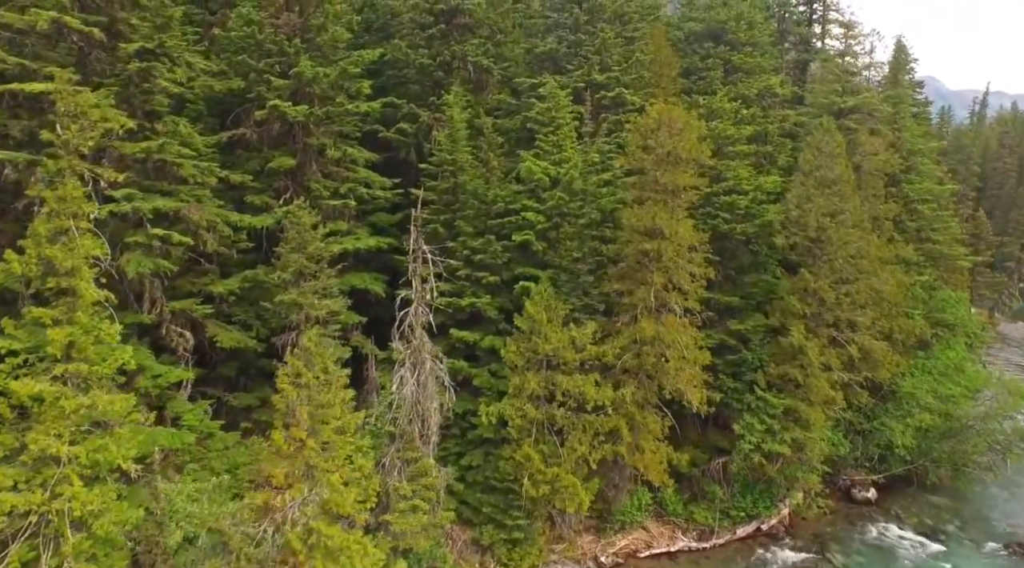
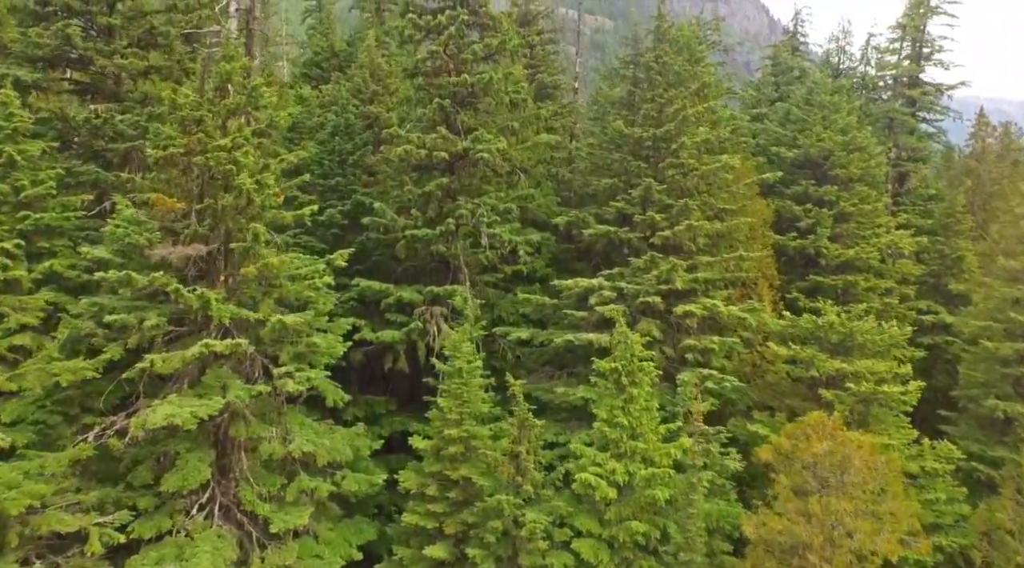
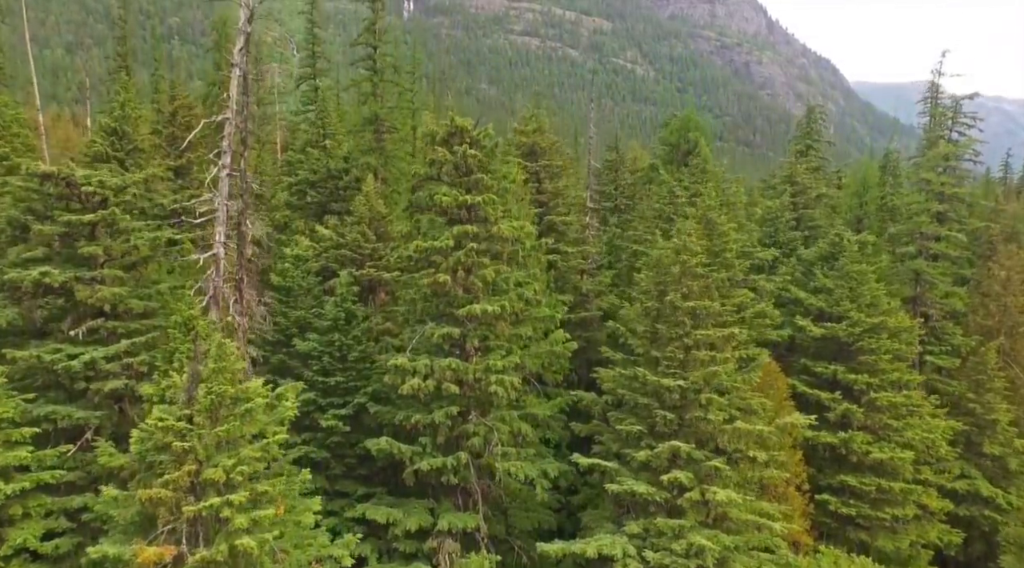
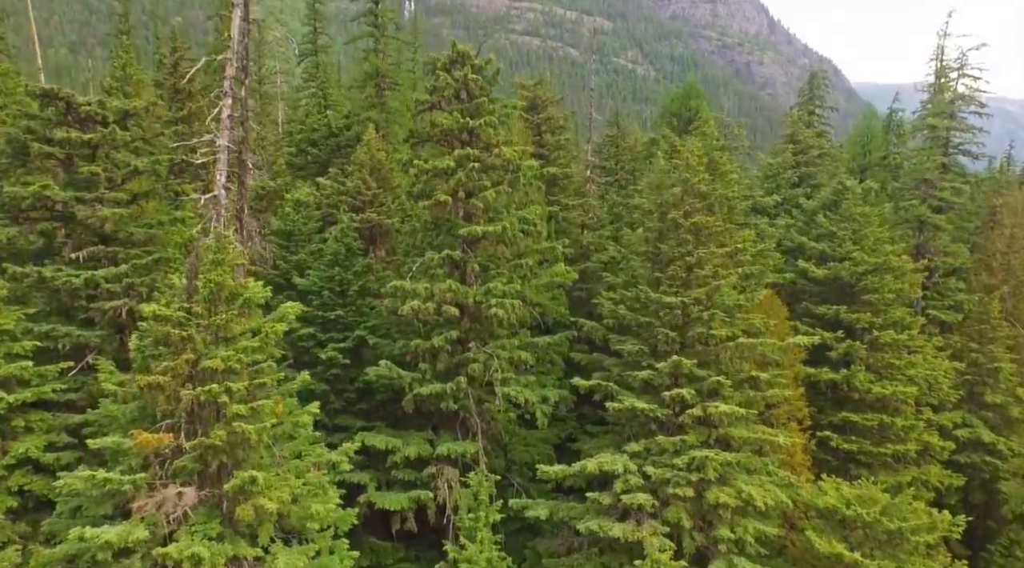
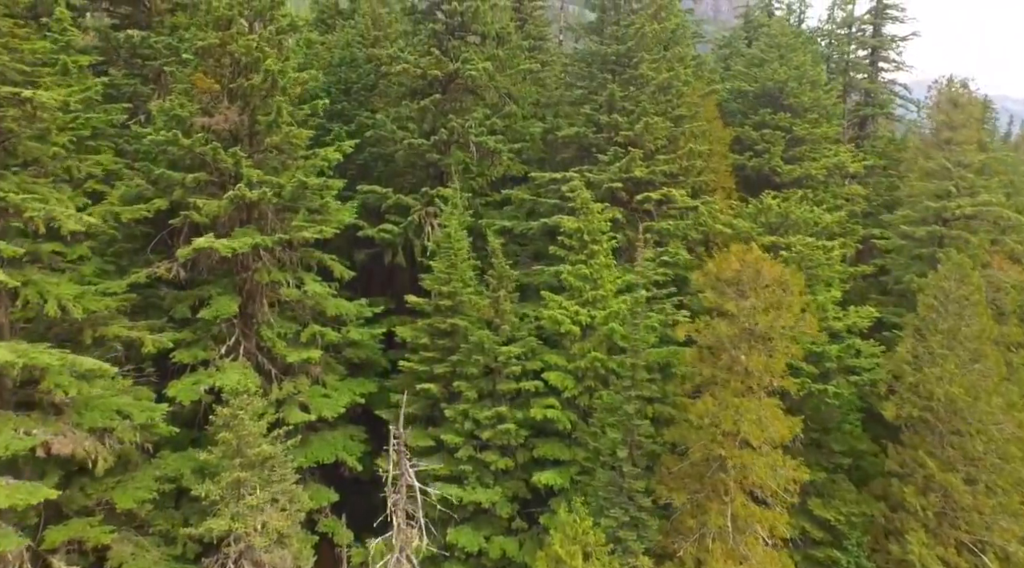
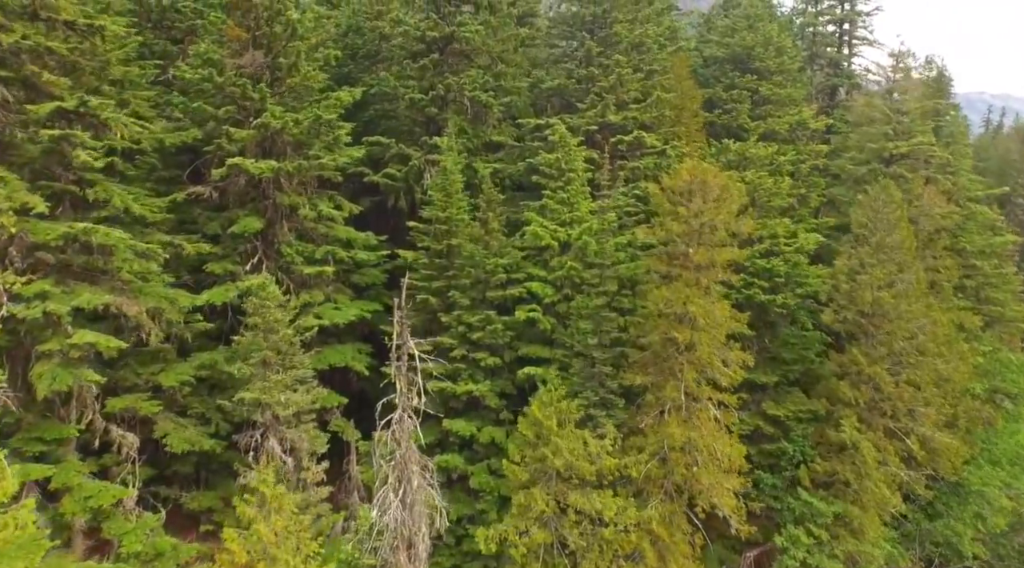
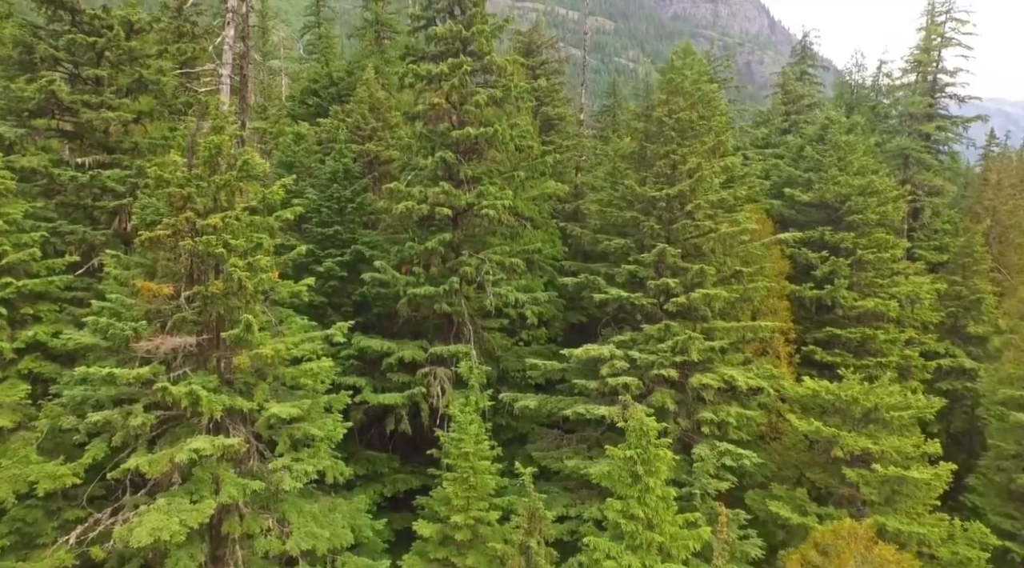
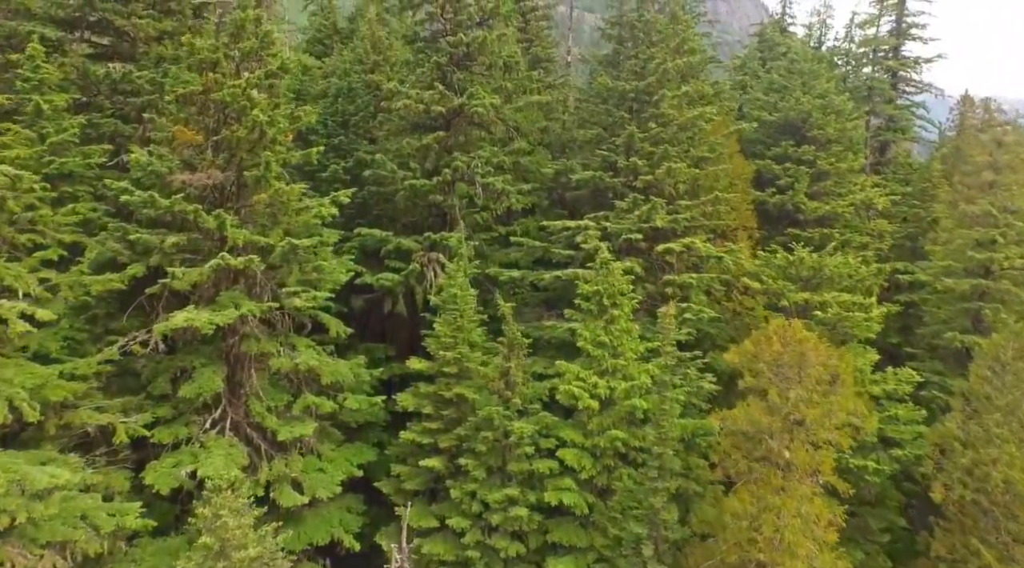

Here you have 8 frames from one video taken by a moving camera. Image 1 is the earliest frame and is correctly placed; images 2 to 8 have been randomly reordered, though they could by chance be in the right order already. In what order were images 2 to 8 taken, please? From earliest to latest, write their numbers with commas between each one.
6, 5, 8, 2, 7, 4, 3
